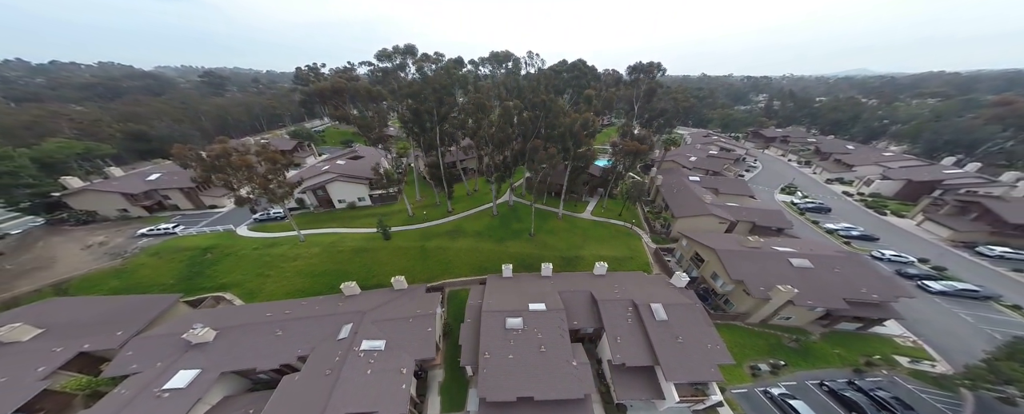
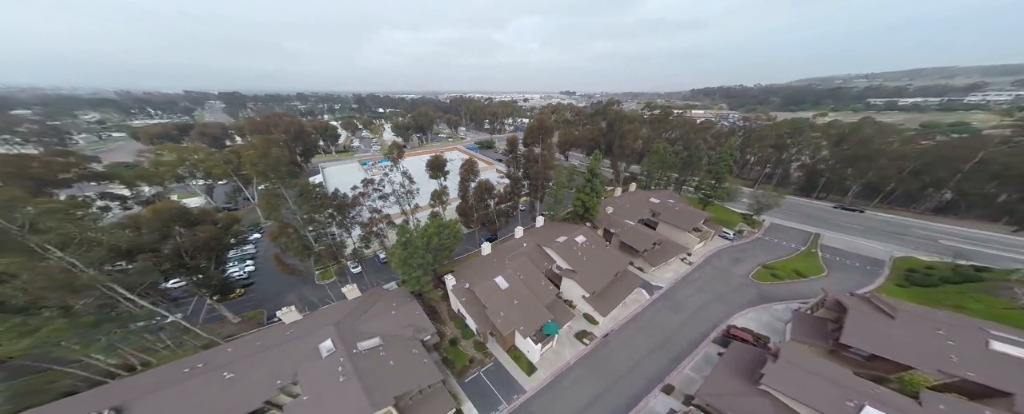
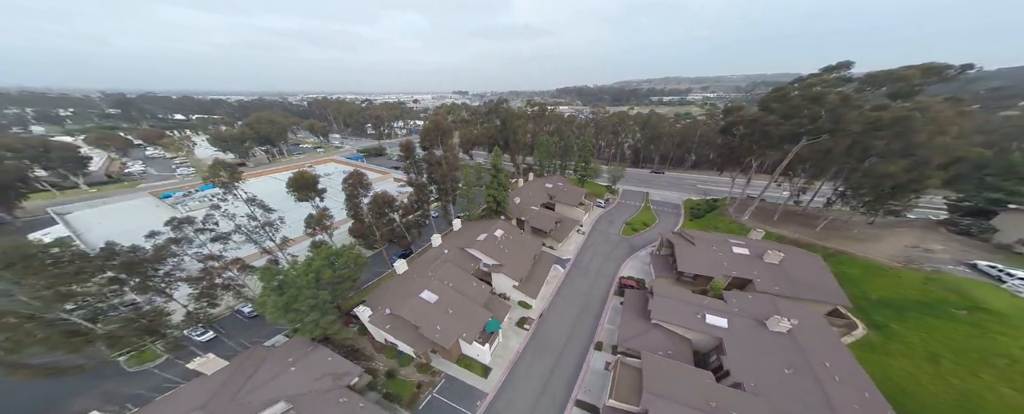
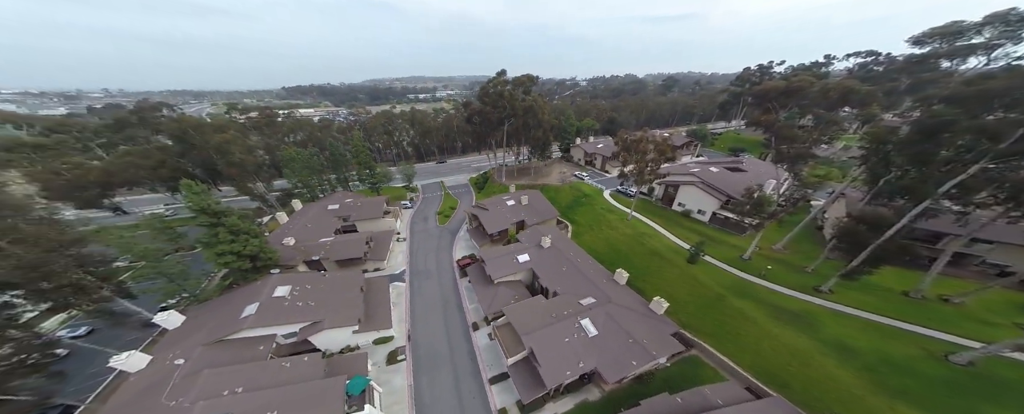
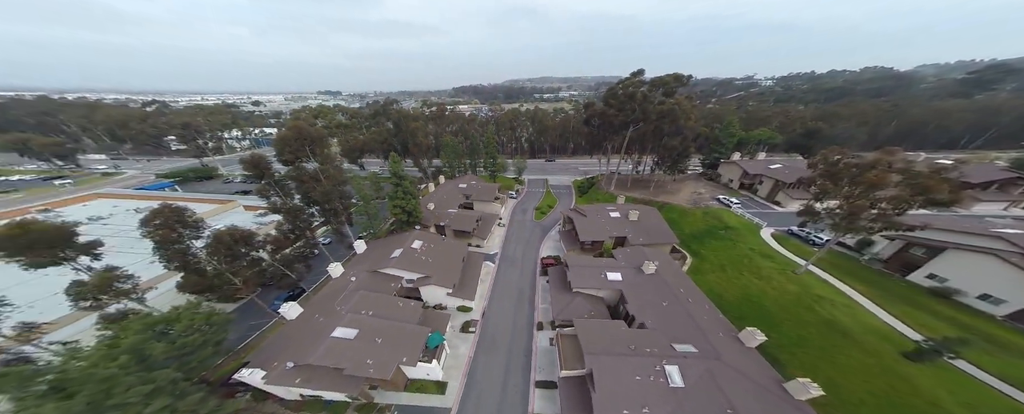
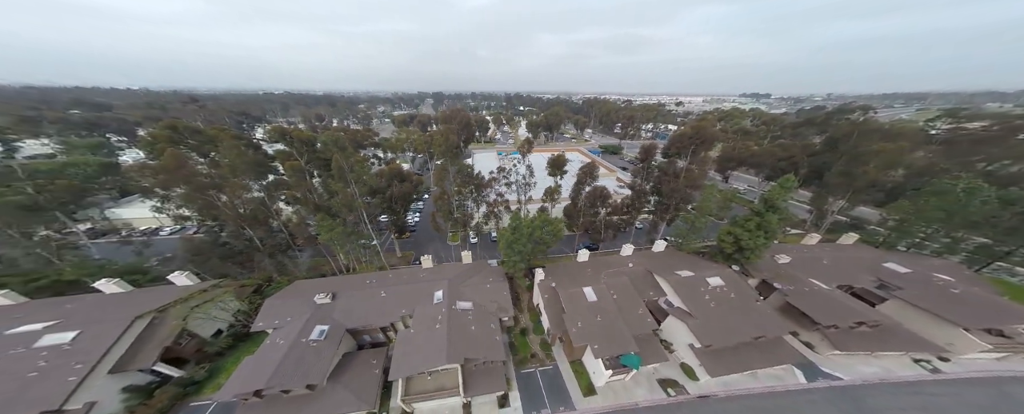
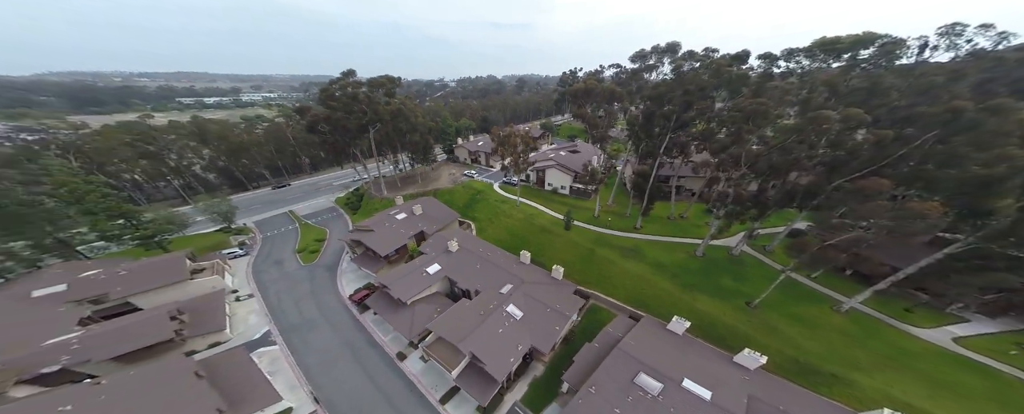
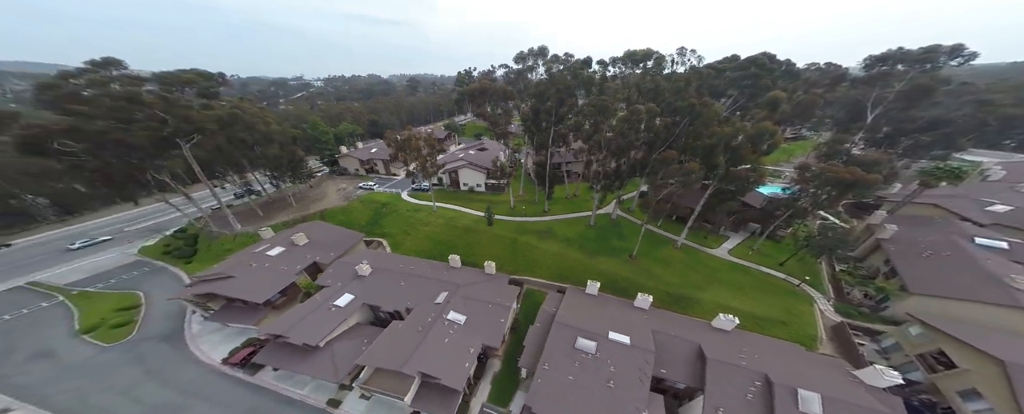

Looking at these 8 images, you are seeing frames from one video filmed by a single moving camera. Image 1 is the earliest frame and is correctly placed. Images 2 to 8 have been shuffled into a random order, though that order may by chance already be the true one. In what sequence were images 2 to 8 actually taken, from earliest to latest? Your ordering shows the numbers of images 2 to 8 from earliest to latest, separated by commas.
8, 7, 4, 5, 3, 2, 6
